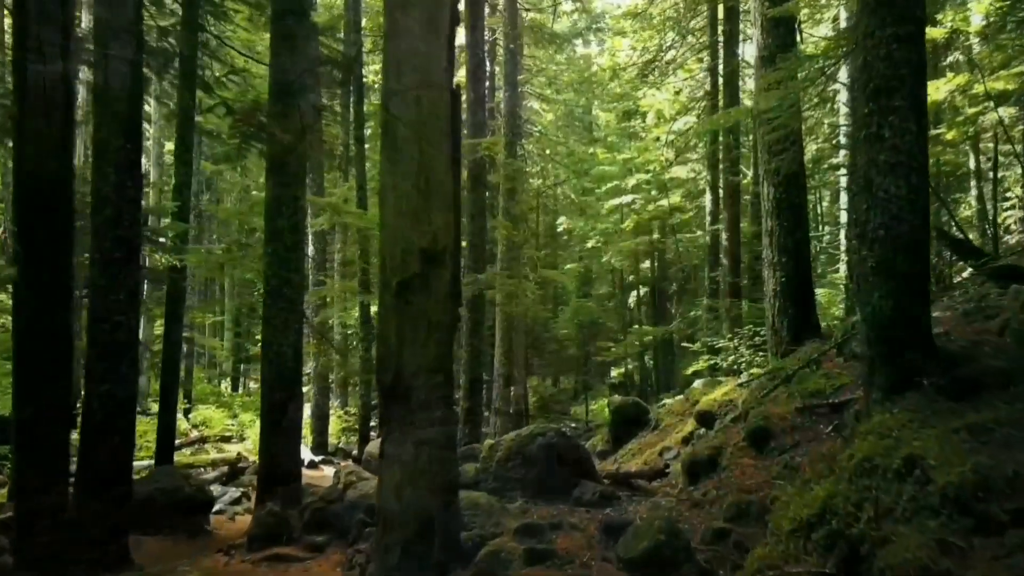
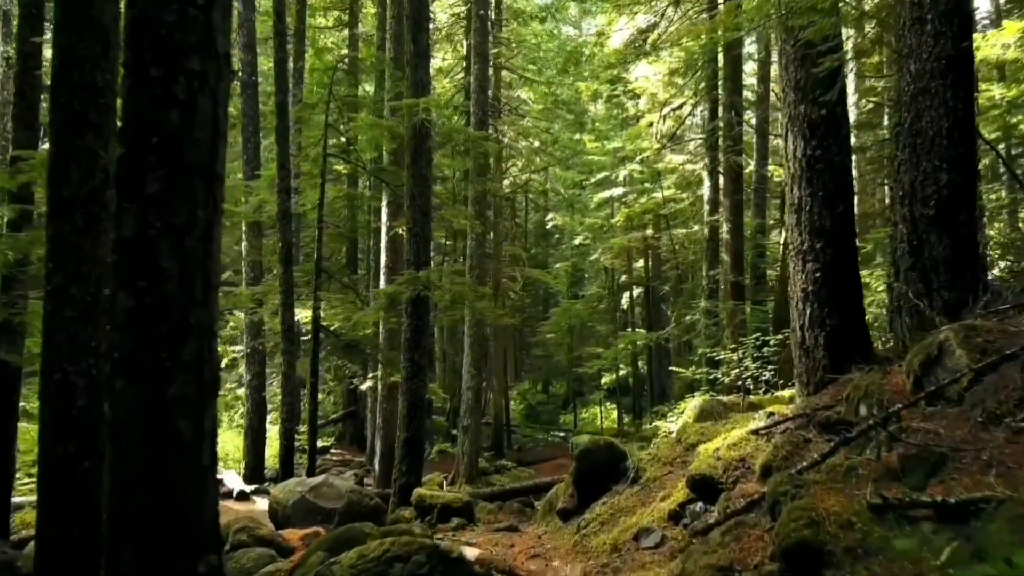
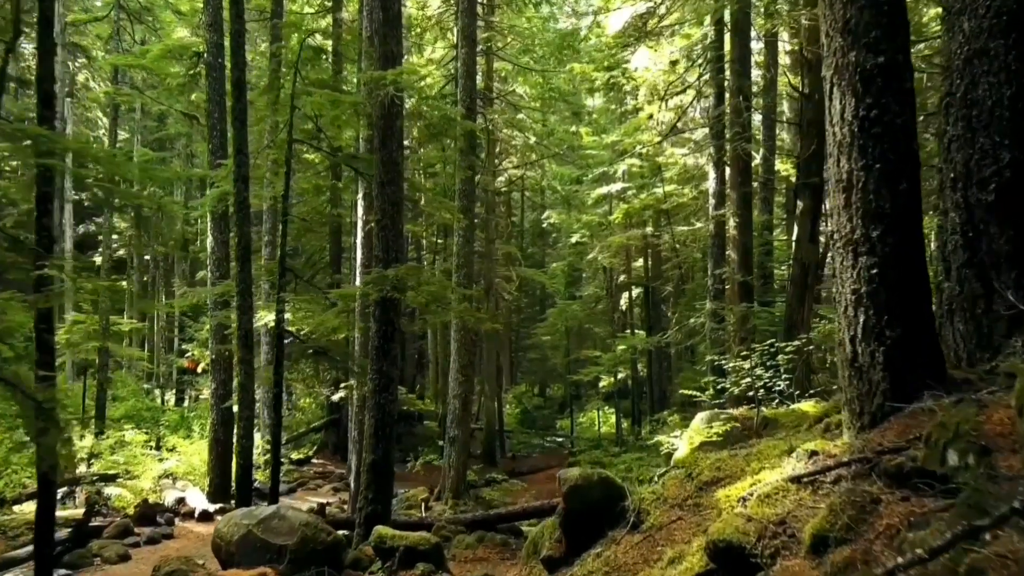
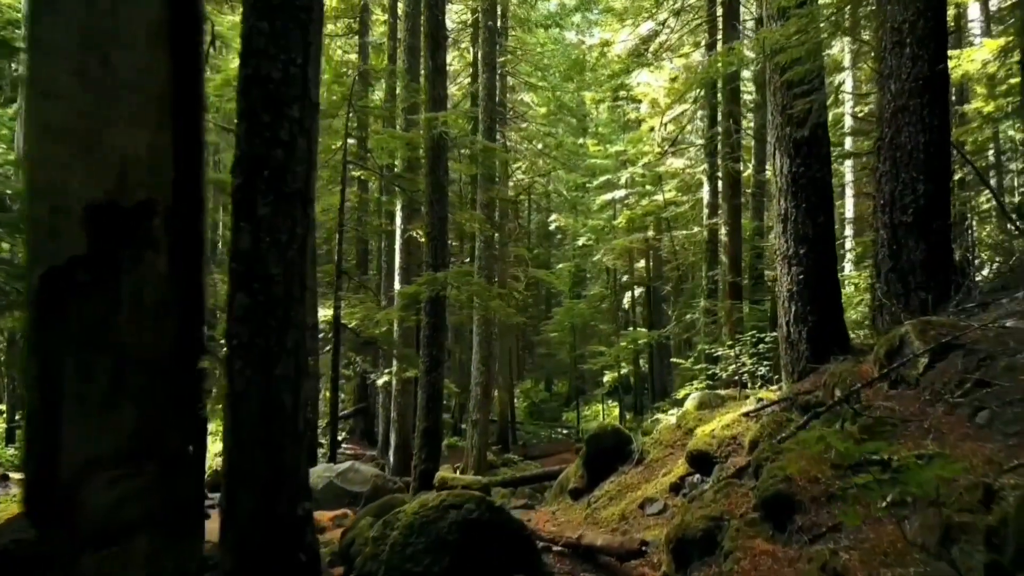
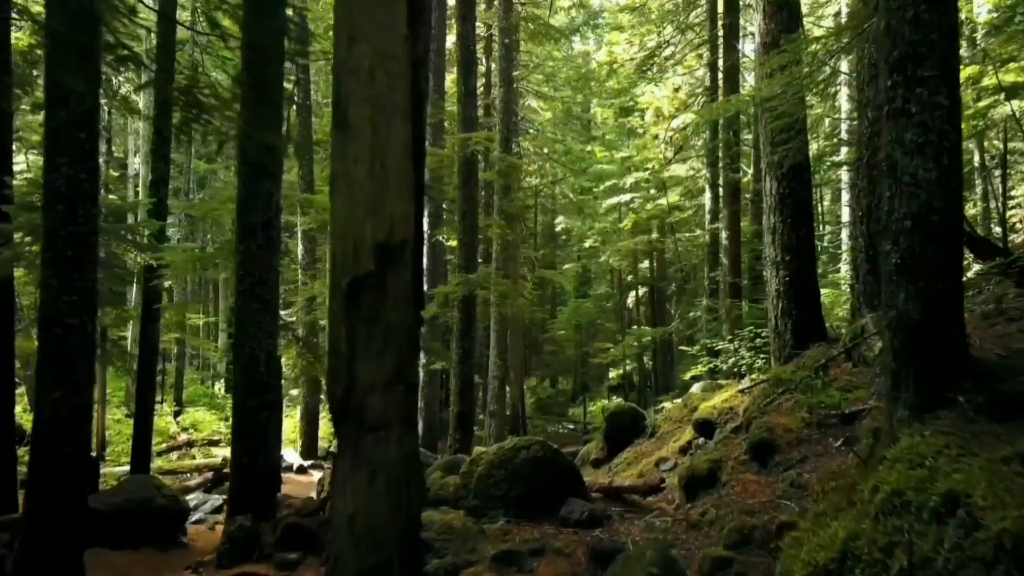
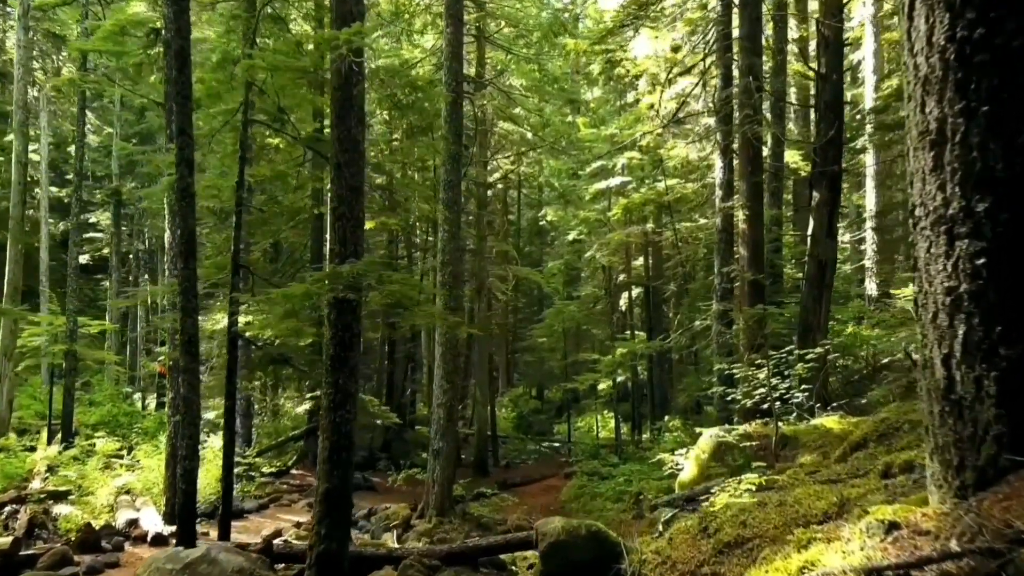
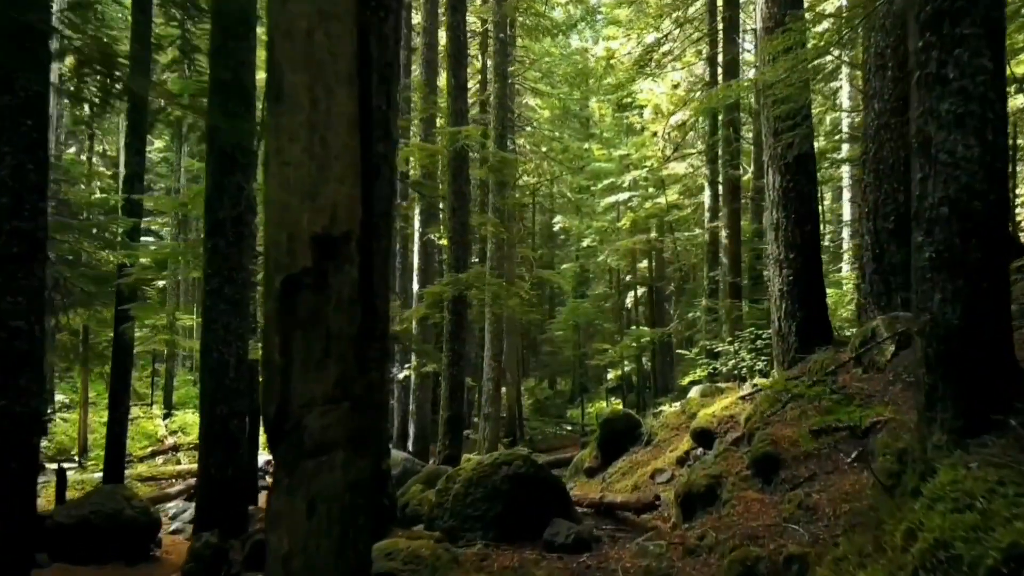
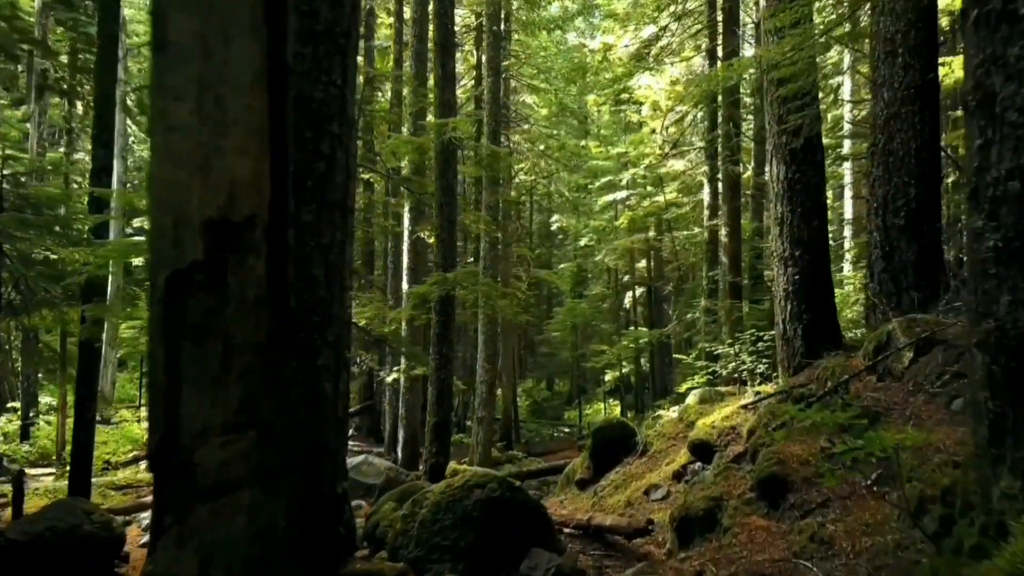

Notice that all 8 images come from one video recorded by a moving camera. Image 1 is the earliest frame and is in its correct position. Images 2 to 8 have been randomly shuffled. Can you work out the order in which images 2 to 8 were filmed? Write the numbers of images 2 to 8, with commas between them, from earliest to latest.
5, 7, 8, 4, 2, 3, 6
